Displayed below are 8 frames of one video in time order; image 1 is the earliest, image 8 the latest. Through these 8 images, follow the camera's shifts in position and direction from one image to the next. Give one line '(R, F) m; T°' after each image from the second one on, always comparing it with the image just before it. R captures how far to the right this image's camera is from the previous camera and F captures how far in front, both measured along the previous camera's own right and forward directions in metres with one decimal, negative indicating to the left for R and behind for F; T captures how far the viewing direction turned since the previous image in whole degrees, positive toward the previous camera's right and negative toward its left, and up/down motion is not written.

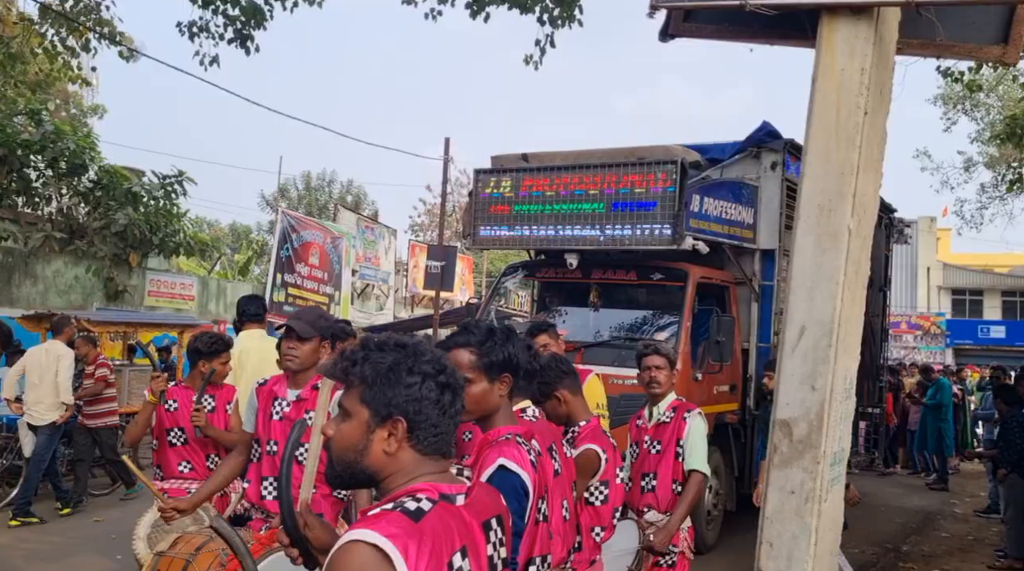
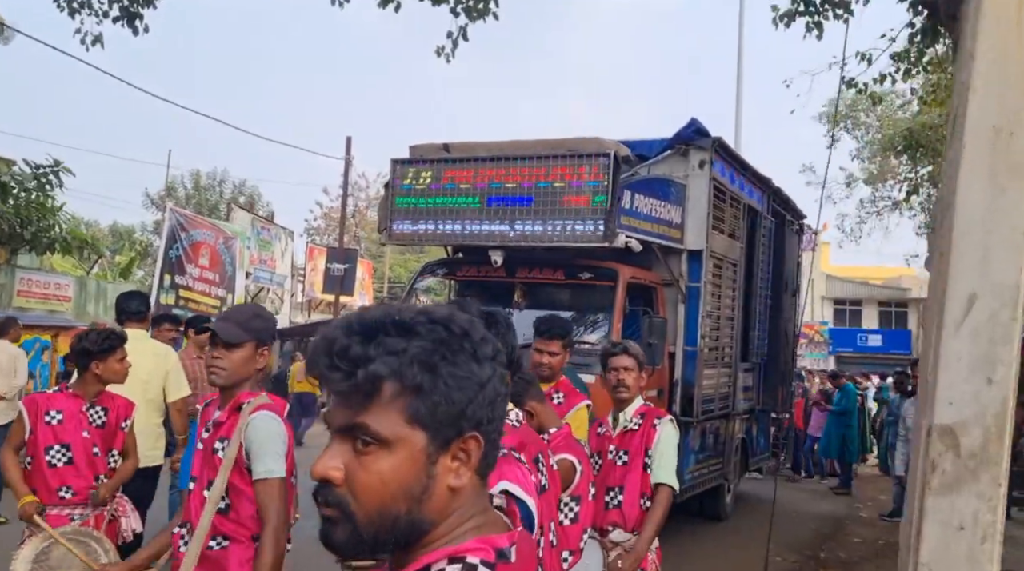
(-0.2, +0.5) m; +6°
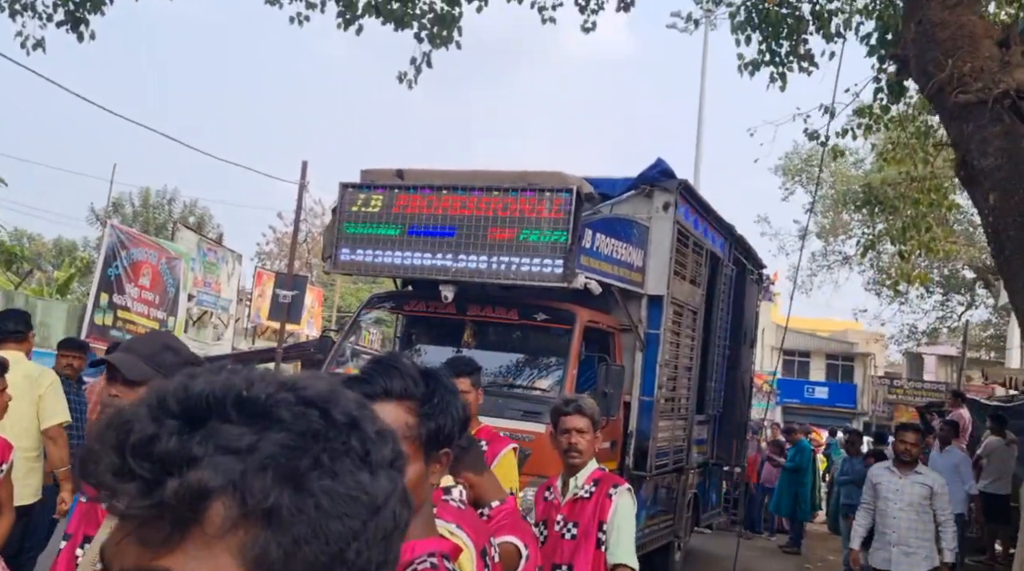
(0.0, +0.4) m; +3°
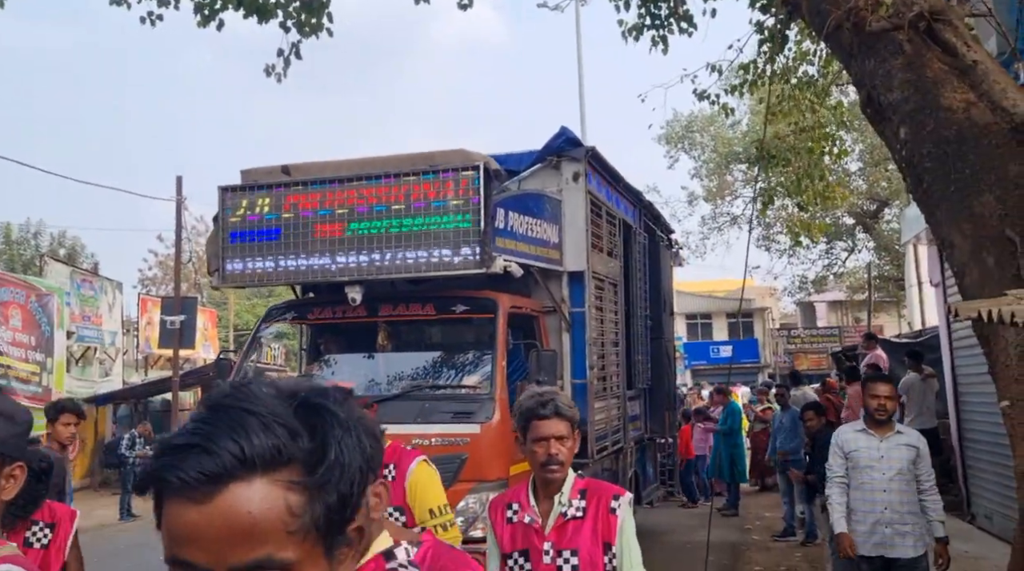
(-0.1, +0.5) m; +6°
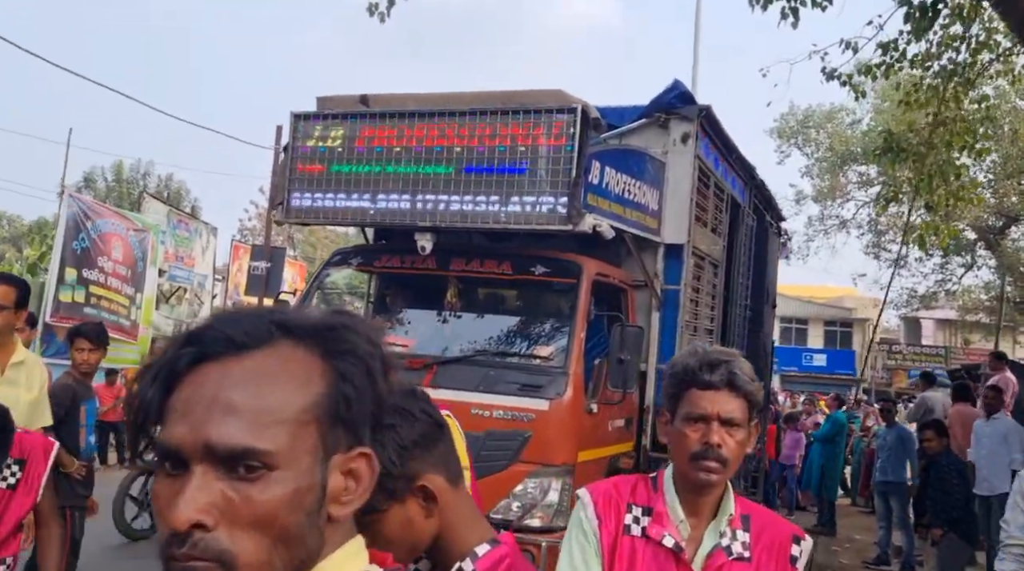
(0.0, +0.7) m; -5°
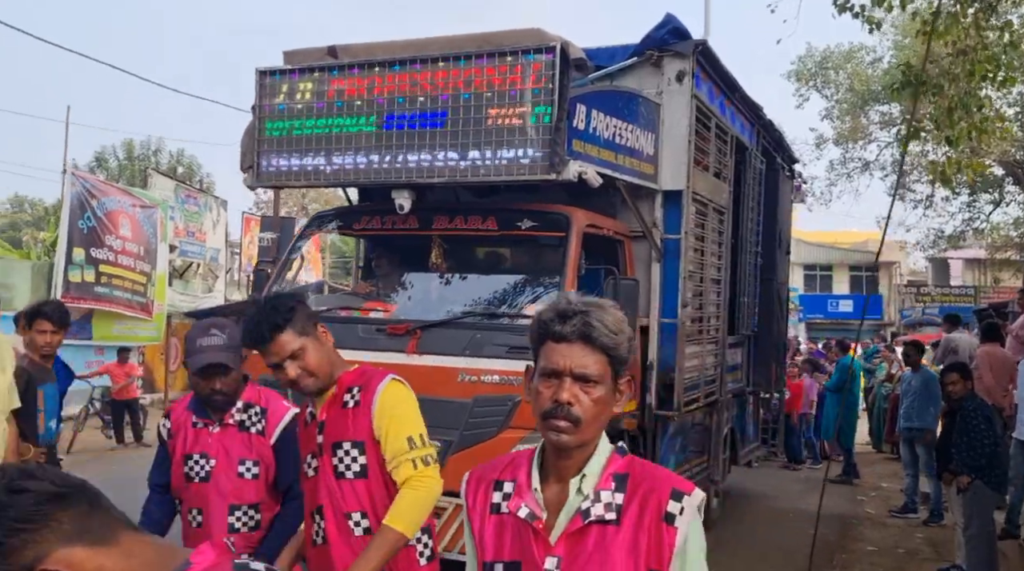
(+0.2, +0.3) m; -1°
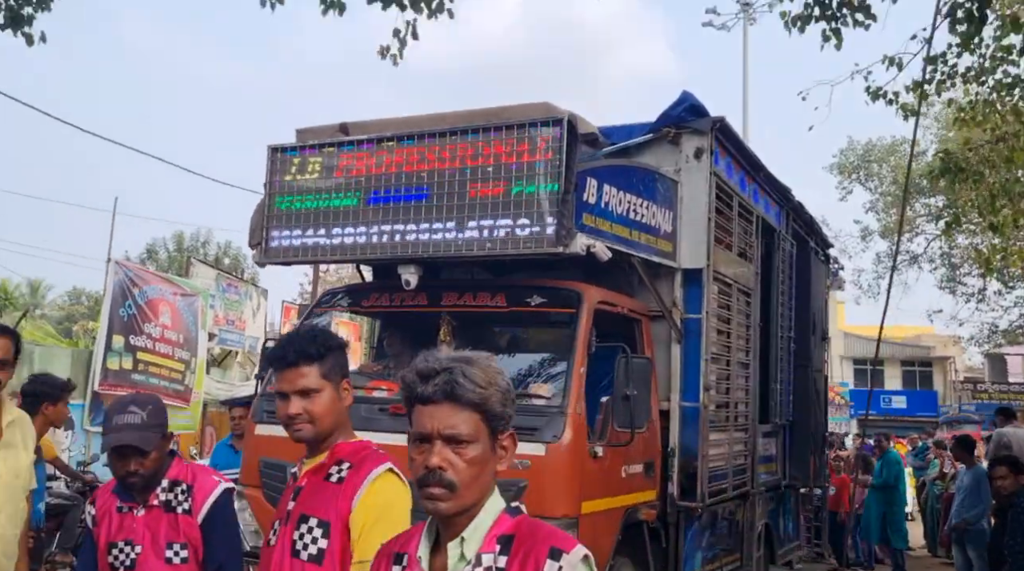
(+0.2, +0.2) m; -3°
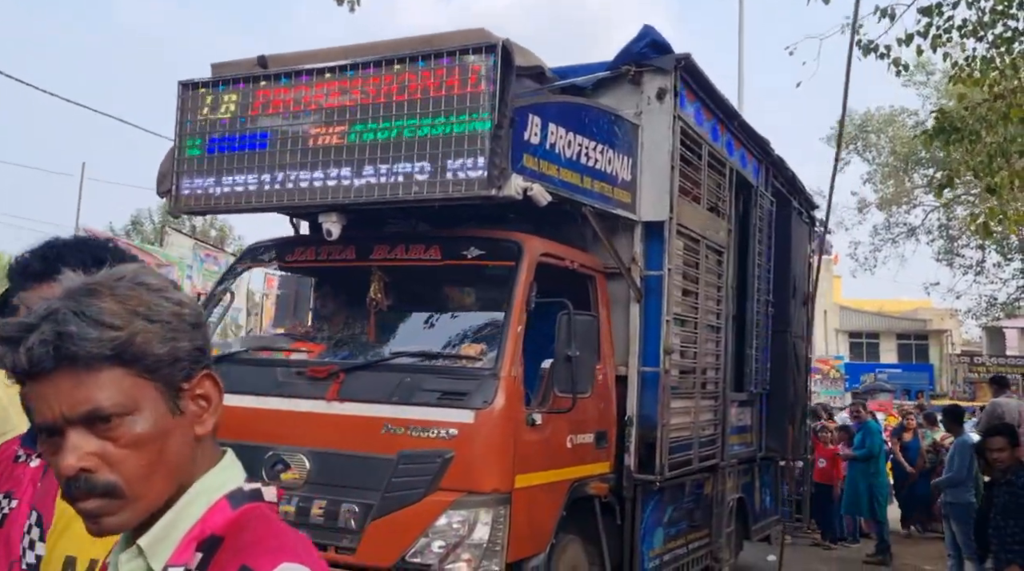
(+0.3, +0.5) m; 0°
